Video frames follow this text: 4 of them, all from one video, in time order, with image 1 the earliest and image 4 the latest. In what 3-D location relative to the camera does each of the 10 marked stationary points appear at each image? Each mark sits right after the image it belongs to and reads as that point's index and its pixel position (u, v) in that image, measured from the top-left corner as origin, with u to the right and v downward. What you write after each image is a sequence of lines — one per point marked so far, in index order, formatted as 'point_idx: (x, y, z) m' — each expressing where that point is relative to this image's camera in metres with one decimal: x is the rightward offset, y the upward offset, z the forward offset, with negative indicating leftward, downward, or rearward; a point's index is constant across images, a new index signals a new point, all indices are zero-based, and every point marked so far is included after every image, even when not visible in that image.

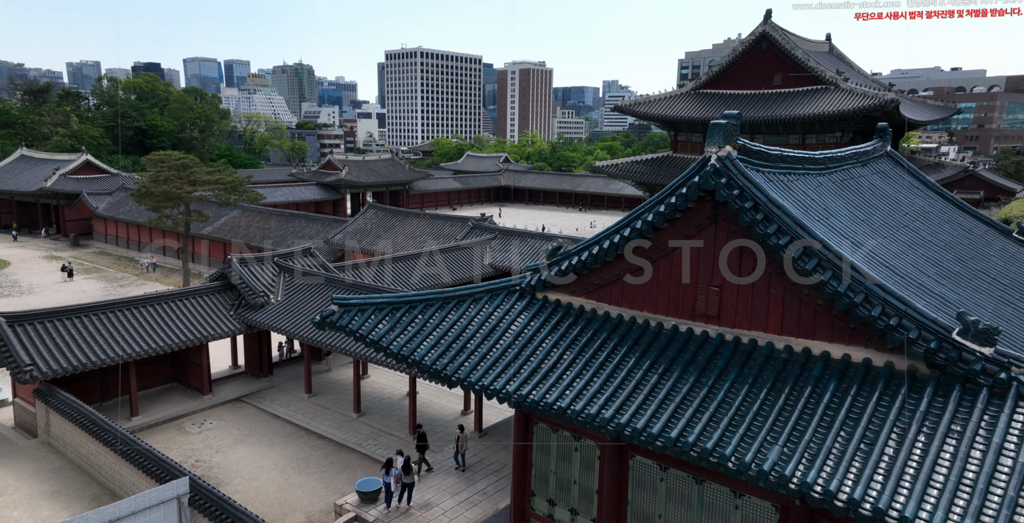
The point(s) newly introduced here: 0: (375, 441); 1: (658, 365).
0: (-3.1, -4.1, +16.1) m
1: (+1.7, -1.2, +8.3) m
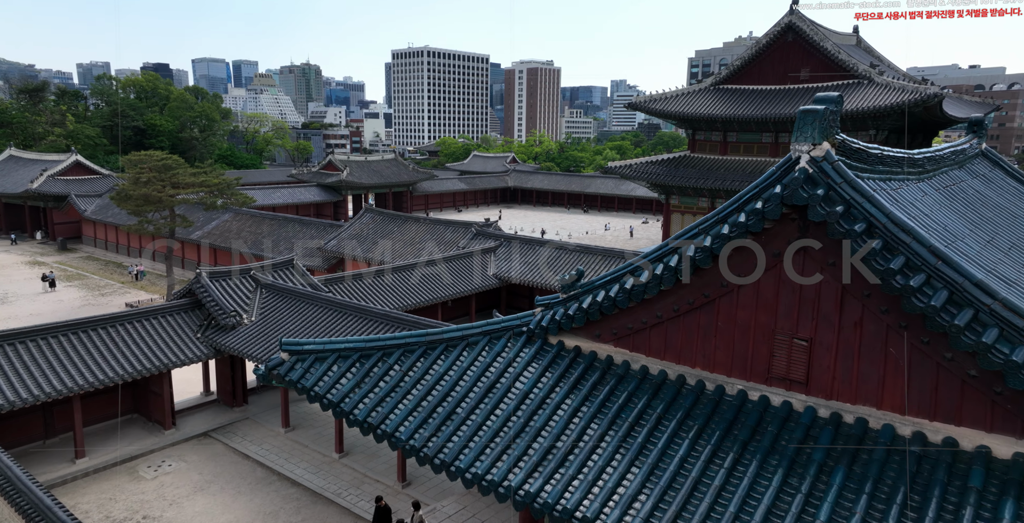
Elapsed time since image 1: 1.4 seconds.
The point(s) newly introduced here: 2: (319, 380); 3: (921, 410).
0: (-3.0, -4.4, +13.8) m
1: (+1.7, -1.6, +5.9) m
2: (-2.0, -1.2, +7.5) m
3: (+3.1, -1.1, +5.3) m
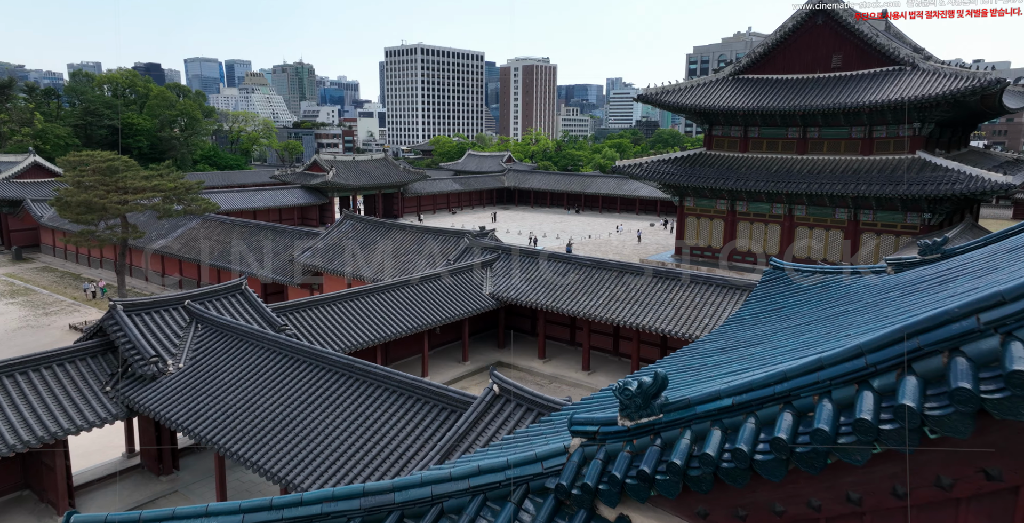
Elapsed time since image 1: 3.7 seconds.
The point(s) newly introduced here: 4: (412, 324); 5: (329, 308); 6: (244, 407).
0: (-2.9, -4.9, +10.0) m
1: (+1.8, -2.1, +2.2) m
2: (-1.9, -1.8, +3.7) m
3: (+3.2, -1.6, +1.6) m
4: (-2.7, -1.6, +18.9) m
5: (-4.6, -1.2, +18.2) m
6: (-4.4, -2.4, +11.8) m
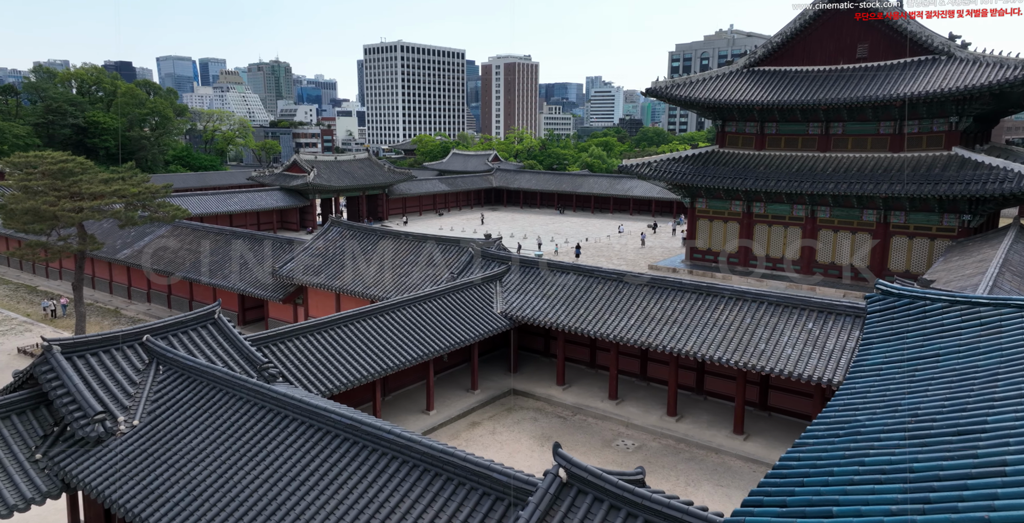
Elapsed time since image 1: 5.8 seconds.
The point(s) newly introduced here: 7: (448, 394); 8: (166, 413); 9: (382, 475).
0: (-2.1, -5.3, +7.3) m
1: (+2.8, -2.4, -0.4) m
2: (-1.0, -2.2, +1.0) m
3: (+4.1, -2.0, -1.0) m
4: (-2.2, -2.0, +16.2) m
5: (-4.1, -1.6, +15.4) m
6: (-3.7, -2.8, +9.0) m
7: (-1.6, -3.4, +18.3) m
8: (-5.1, -2.2, +10.6) m
9: (-1.6, -2.5, +8.5) m
